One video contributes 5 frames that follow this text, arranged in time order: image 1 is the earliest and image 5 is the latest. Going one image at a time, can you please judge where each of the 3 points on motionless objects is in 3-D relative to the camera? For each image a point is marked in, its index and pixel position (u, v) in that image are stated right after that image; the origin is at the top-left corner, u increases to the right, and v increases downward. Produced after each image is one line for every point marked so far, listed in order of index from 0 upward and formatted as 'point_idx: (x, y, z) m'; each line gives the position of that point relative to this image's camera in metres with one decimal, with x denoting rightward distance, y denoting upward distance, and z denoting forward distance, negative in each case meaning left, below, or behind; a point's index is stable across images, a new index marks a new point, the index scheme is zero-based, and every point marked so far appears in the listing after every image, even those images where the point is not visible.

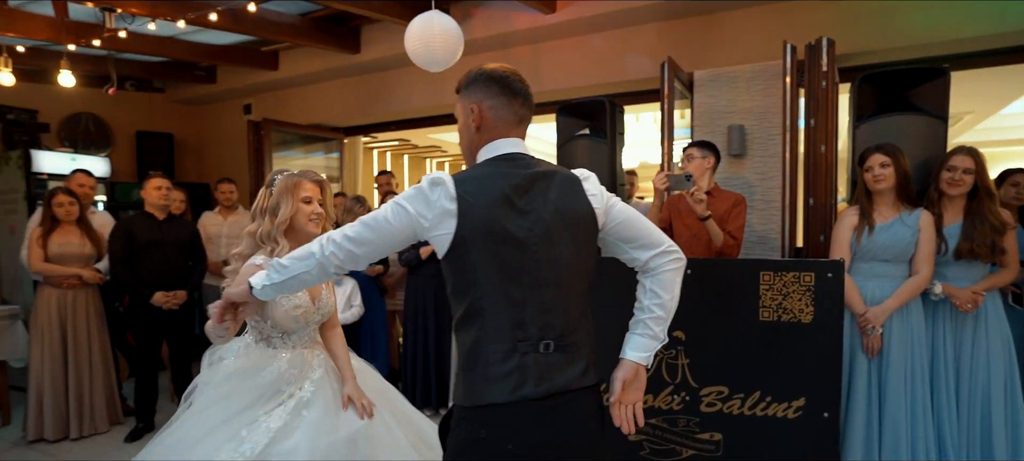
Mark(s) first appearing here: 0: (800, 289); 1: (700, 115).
0: (+1.1, -0.2, +2.2) m
1: (+1.3, +0.8, +3.9) m
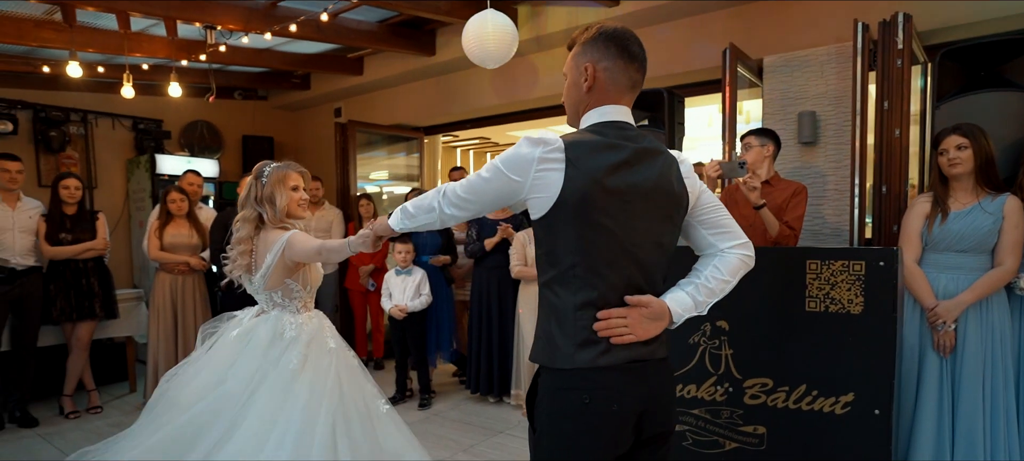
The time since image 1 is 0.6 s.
0: (+1.2, -0.2, +2.1) m
1: (+1.6, +0.8, +3.7) m
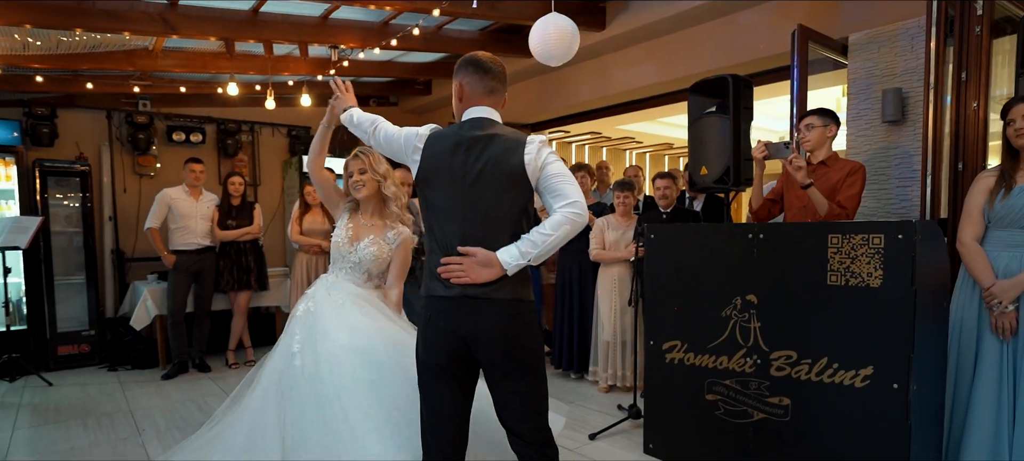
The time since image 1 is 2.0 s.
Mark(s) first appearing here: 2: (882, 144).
0: (+1.3, -0.1, +2.1) m
1: (+2.1, +0.9, +3.6) m
2: (+2.2, +0.5, +3.4) m
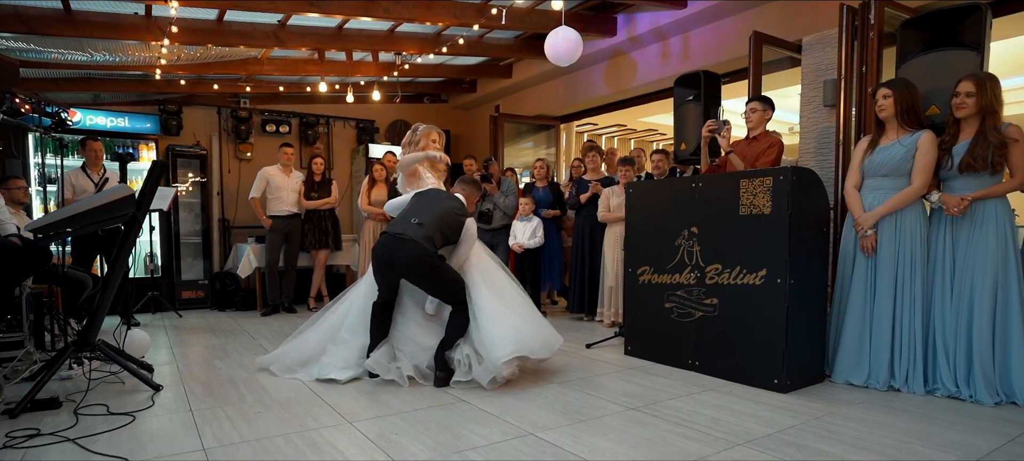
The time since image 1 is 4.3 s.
0: (+1.3, +0.2, +3.1) m
1: (+2.3, +1.2, +4.5) m
2: (+2.3, +0.8, +4.3) m
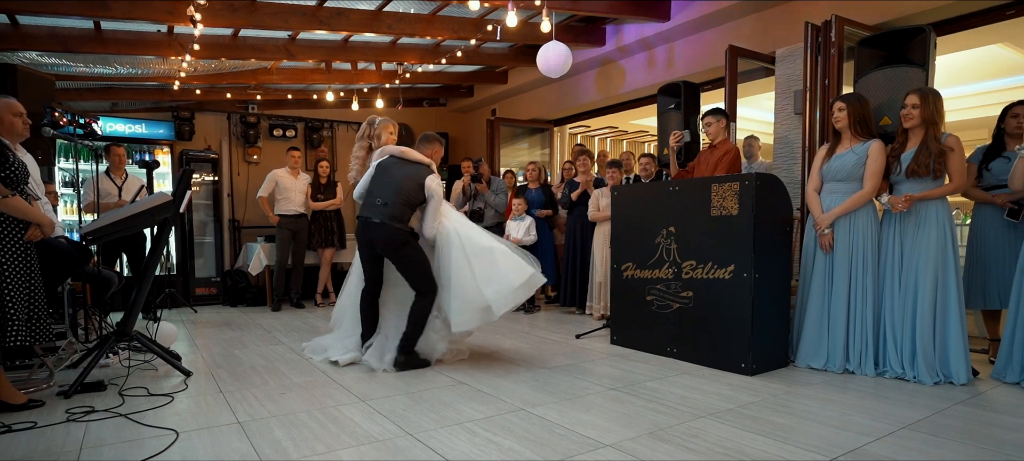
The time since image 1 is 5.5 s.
0: (+1.3, +0.2, +3.4) m
1: (+2.2, +1.2, +4.8) m
2: (+2.3, +0.8, +4.7) m
